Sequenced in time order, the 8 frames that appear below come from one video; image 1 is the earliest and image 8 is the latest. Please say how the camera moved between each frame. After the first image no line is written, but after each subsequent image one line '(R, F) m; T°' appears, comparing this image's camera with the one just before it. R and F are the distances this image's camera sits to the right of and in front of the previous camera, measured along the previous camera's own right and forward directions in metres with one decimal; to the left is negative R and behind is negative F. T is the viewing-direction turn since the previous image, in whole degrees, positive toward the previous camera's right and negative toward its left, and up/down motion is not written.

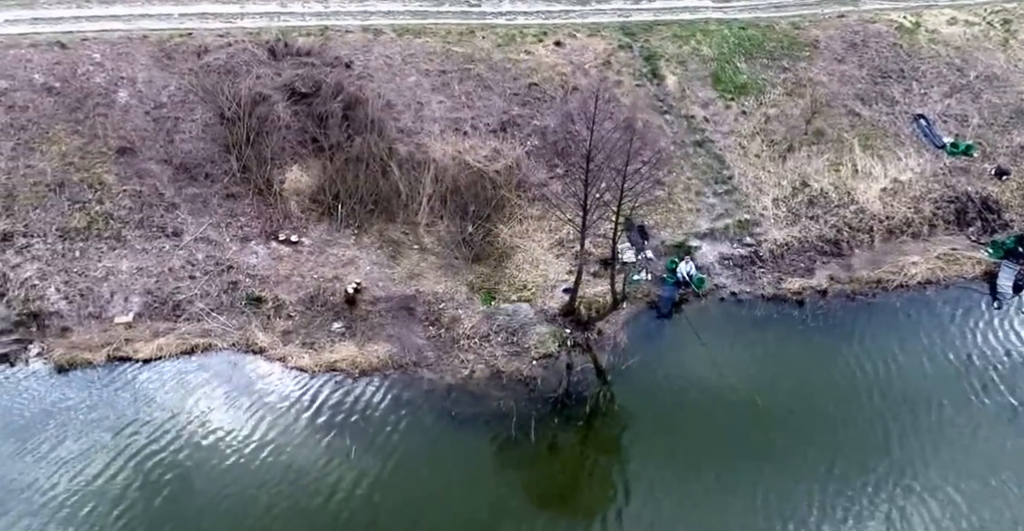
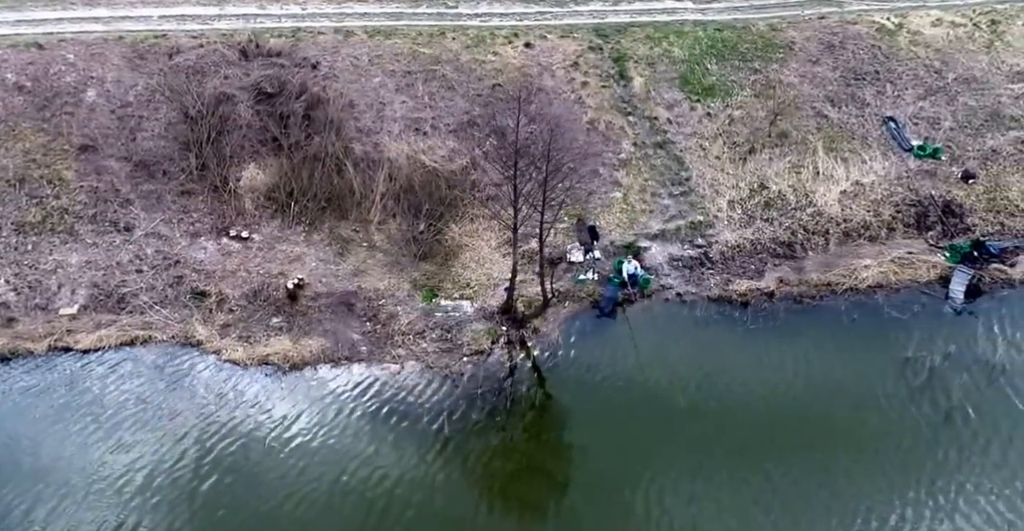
(+2.1, -0.2) m; -2°
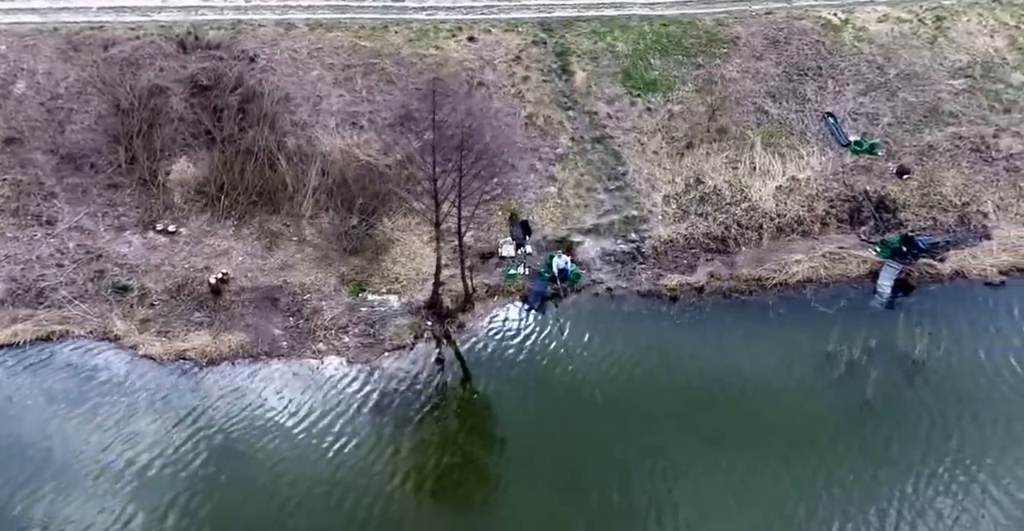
(+1.4, 0.0) m; +1°
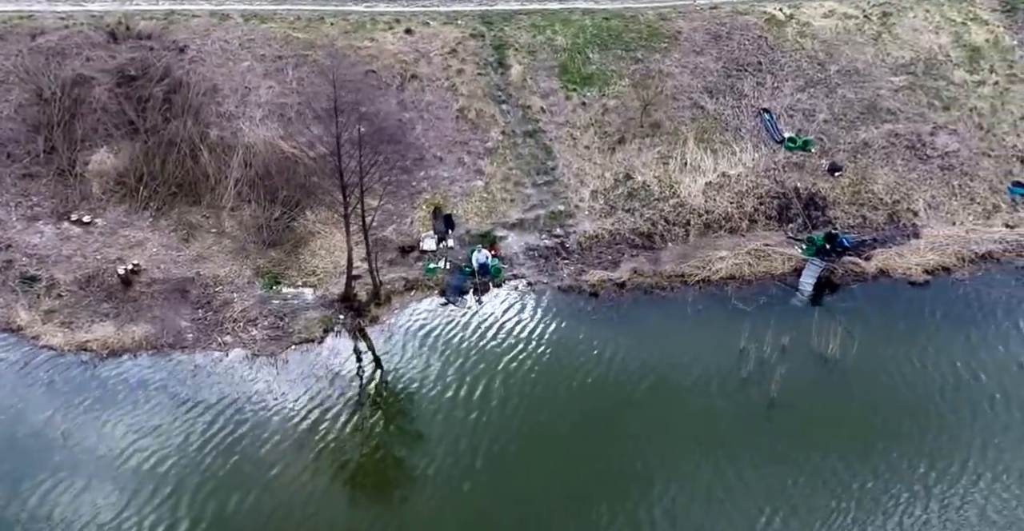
(+1.8, +0.1) m; +1°
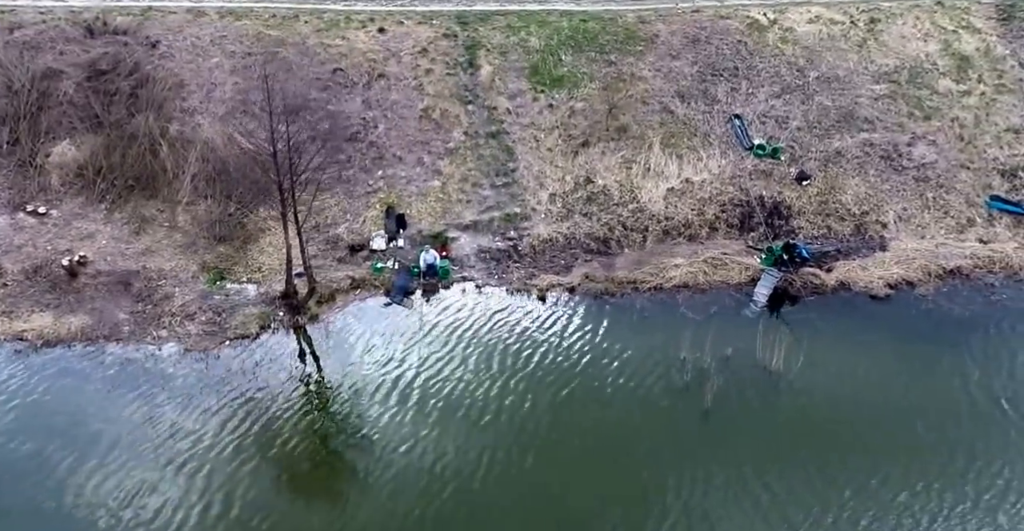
(+1.9, +0.2) m; -2°
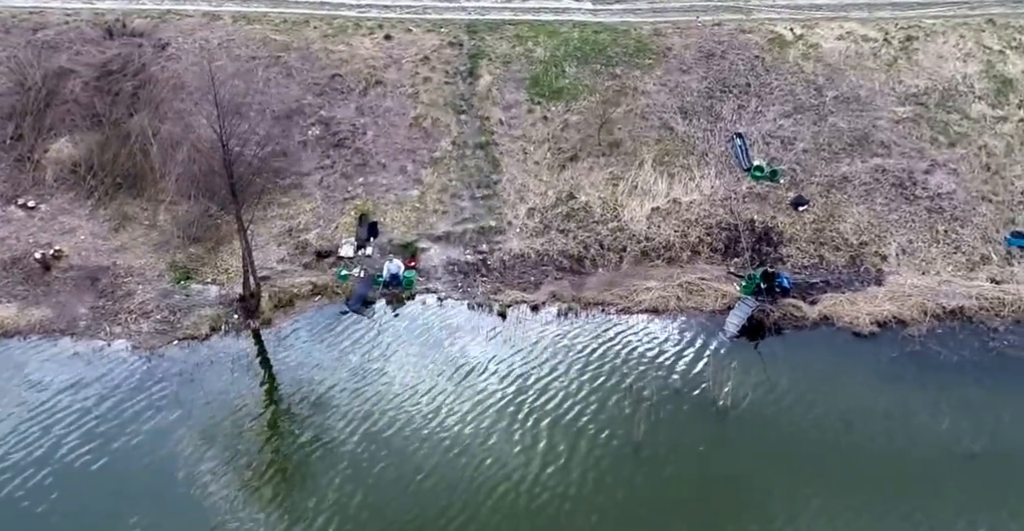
(+2.8, +0.5) m; -6°
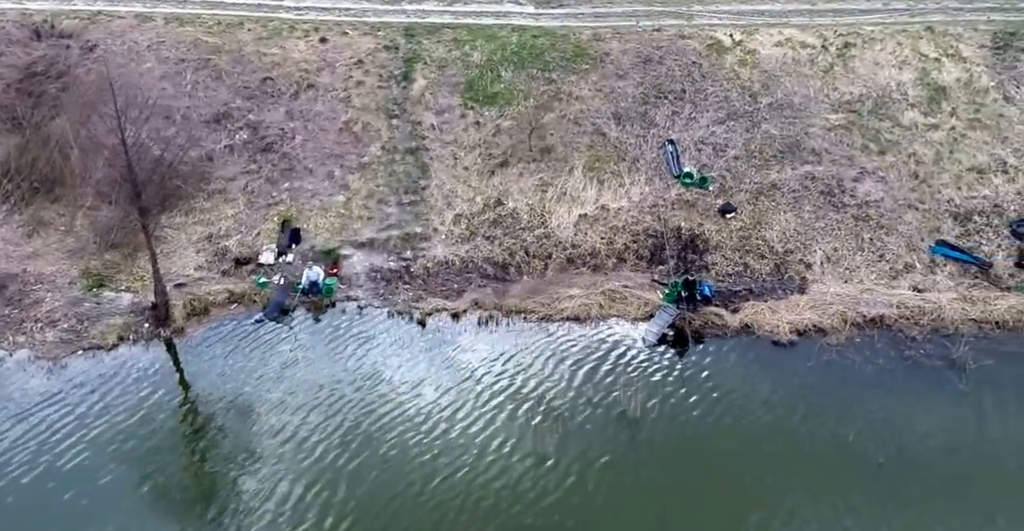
(+1.5, +0.2) m; +1°
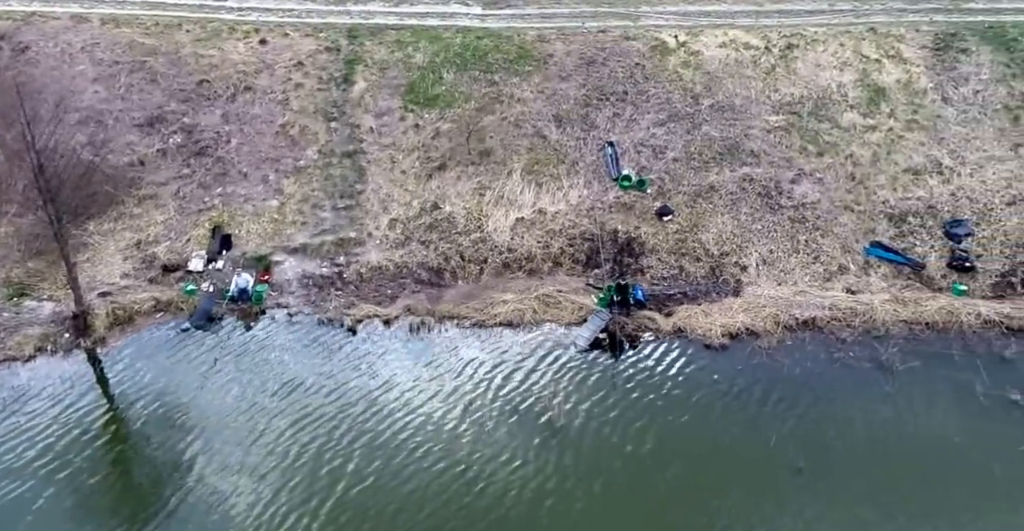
(+1.2, +0.1) m; +1°
